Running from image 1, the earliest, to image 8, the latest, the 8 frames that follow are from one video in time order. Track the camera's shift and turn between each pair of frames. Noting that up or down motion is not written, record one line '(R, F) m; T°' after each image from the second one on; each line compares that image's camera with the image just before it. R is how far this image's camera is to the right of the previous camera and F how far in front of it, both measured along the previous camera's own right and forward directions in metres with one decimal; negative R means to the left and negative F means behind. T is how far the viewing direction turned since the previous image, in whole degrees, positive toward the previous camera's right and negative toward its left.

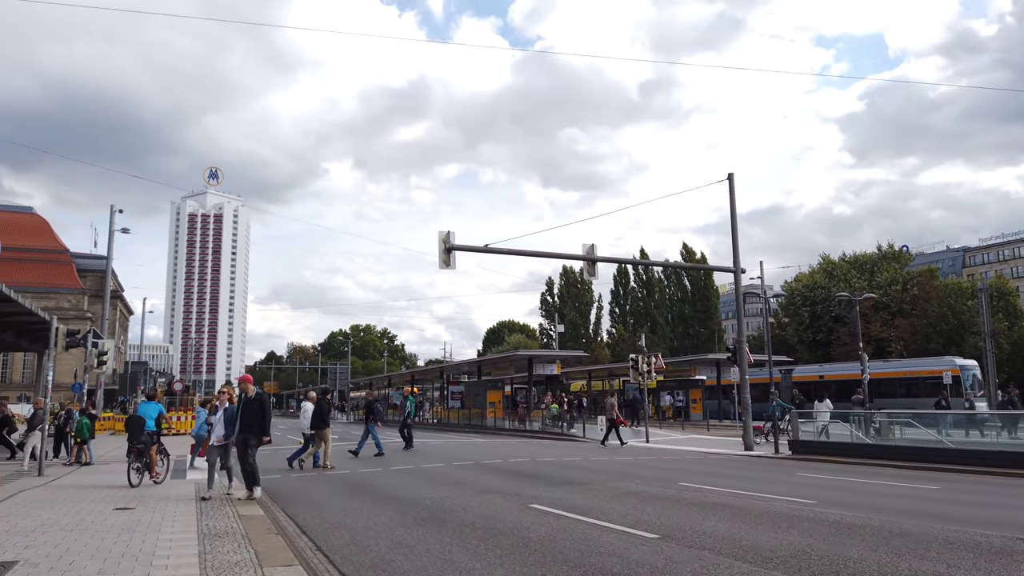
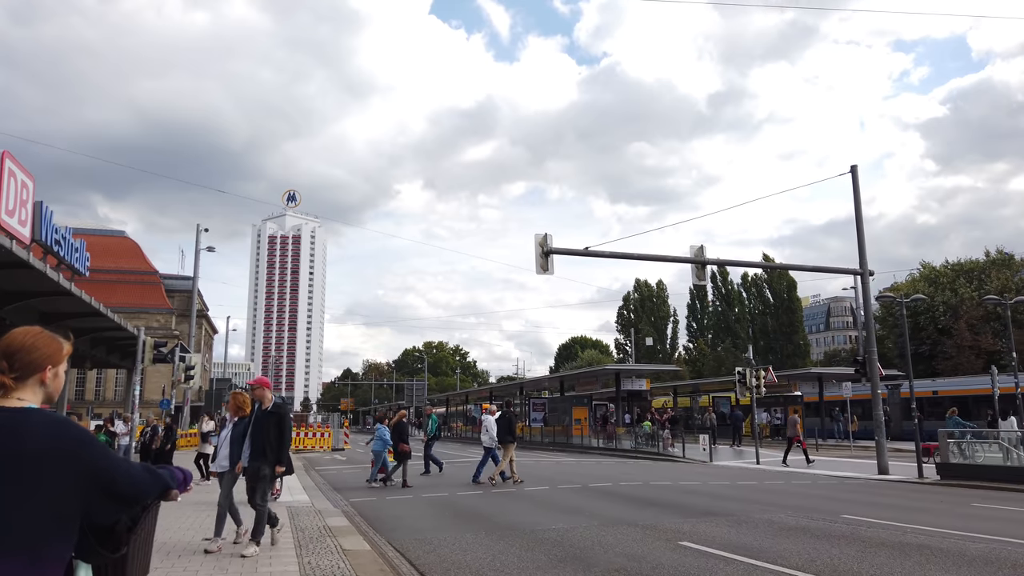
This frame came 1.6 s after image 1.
(-0.8, +1.5) m; -5°
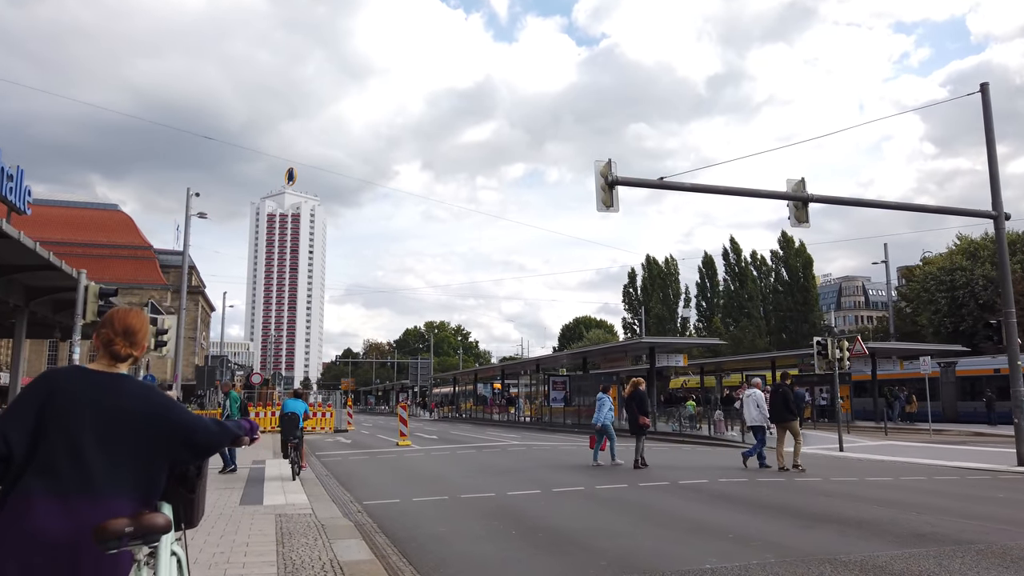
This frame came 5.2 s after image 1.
(-1.1, +4.0) m; 0°
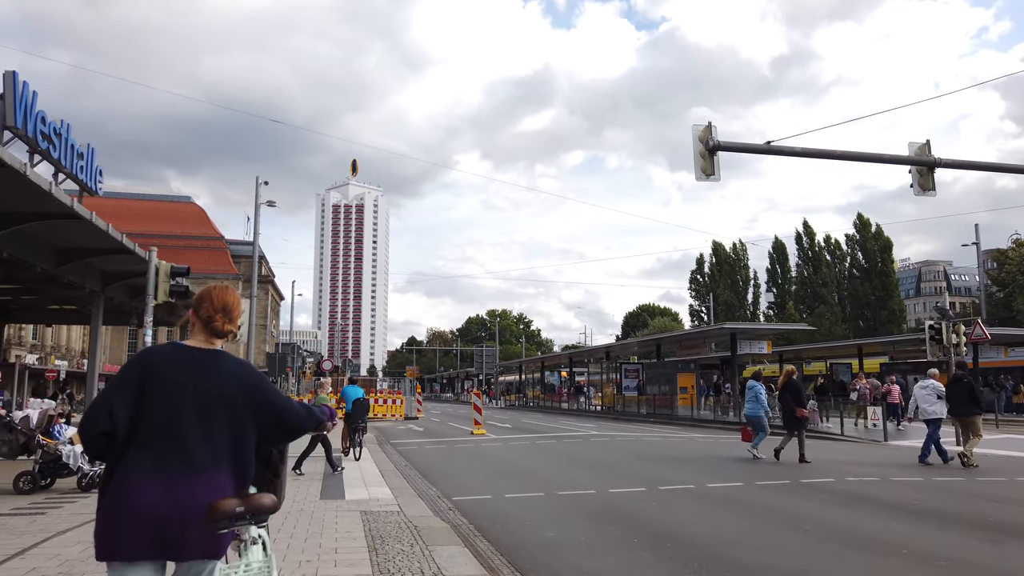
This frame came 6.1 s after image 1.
(-0.5, +1.1) m; -5°
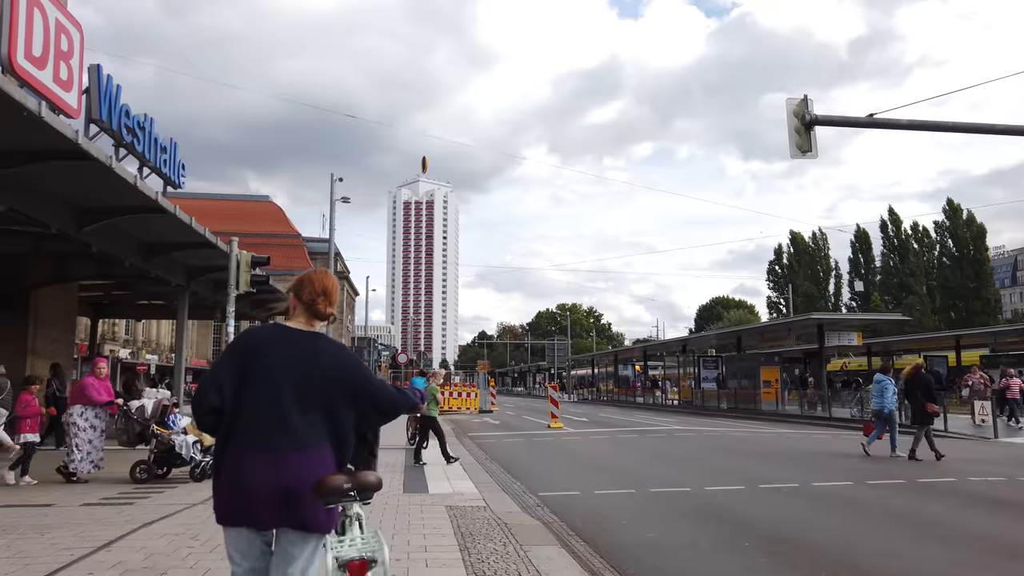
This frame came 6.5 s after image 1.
(-0.2, +0.5) m; -5°
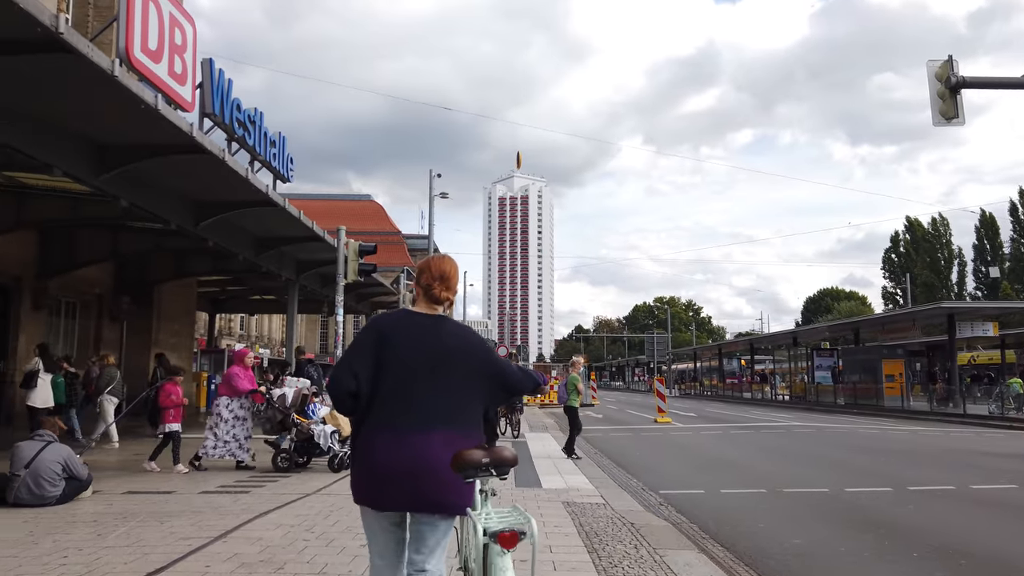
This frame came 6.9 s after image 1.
(-0.2, +0.5) m; -7°
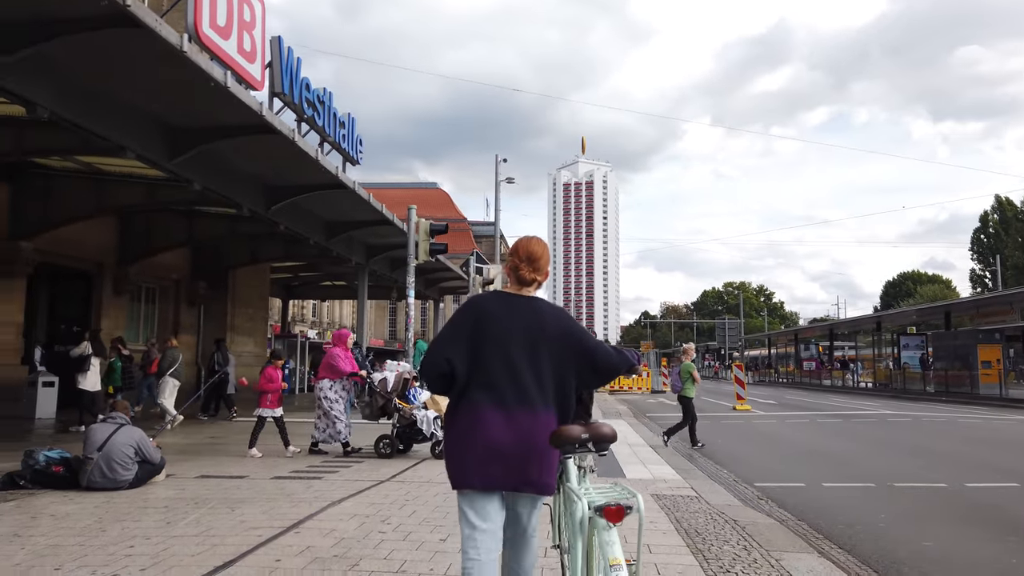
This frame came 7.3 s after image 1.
(-0.2, +0.5) m; -5°
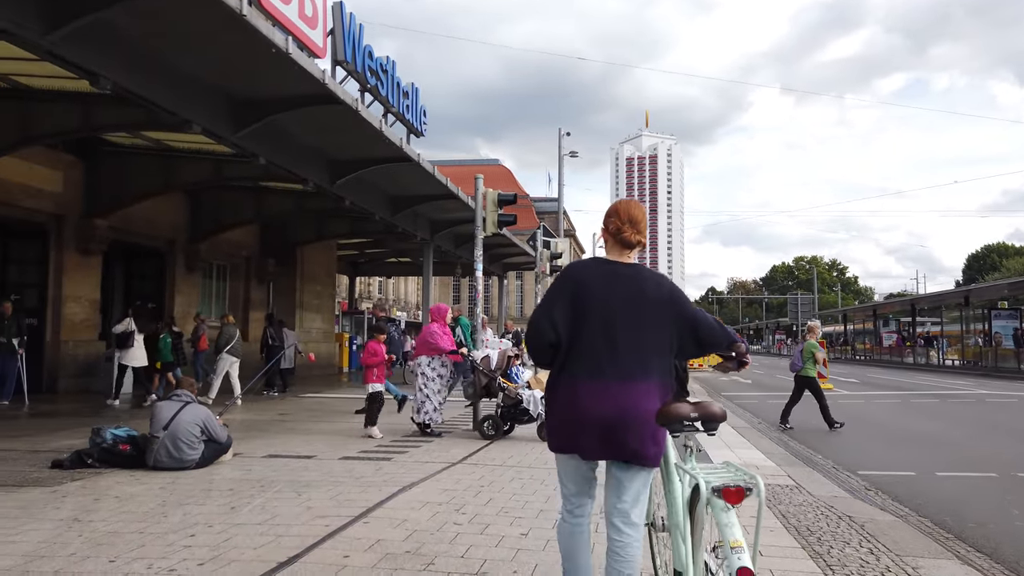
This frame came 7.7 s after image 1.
(-0.1, +0.5) m; -5°
